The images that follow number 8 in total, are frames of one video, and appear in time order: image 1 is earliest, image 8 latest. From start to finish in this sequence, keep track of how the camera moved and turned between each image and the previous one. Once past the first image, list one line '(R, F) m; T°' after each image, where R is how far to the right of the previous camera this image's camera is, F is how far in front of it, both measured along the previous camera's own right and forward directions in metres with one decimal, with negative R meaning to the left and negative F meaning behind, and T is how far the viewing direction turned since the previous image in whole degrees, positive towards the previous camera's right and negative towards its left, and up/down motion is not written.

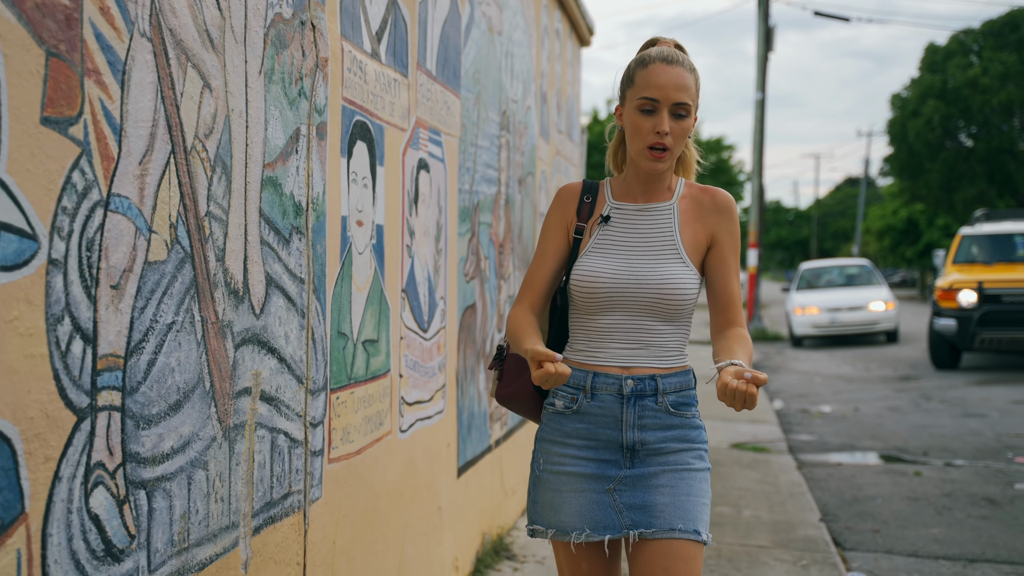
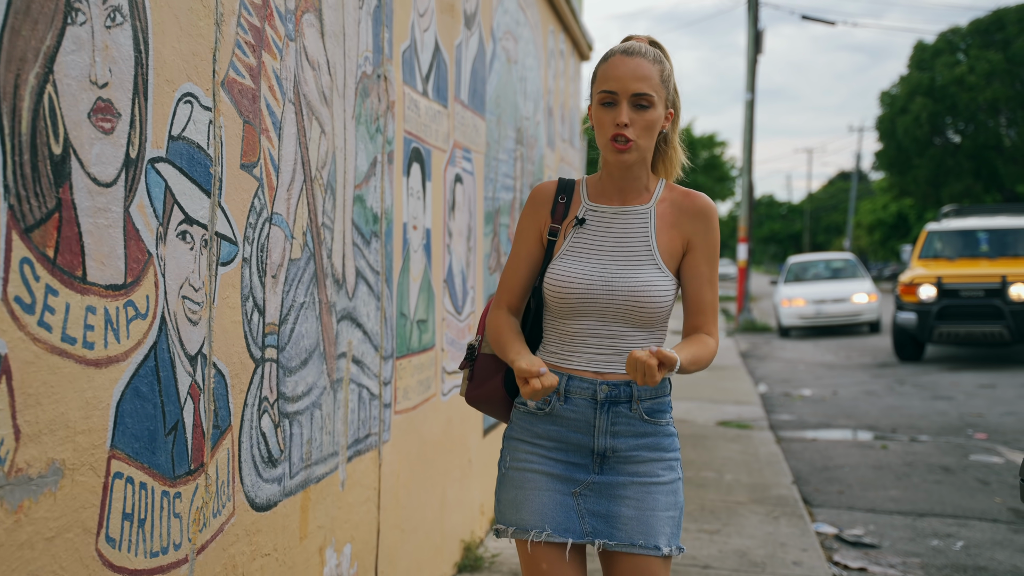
(-0.1, -0.8) m; 0°
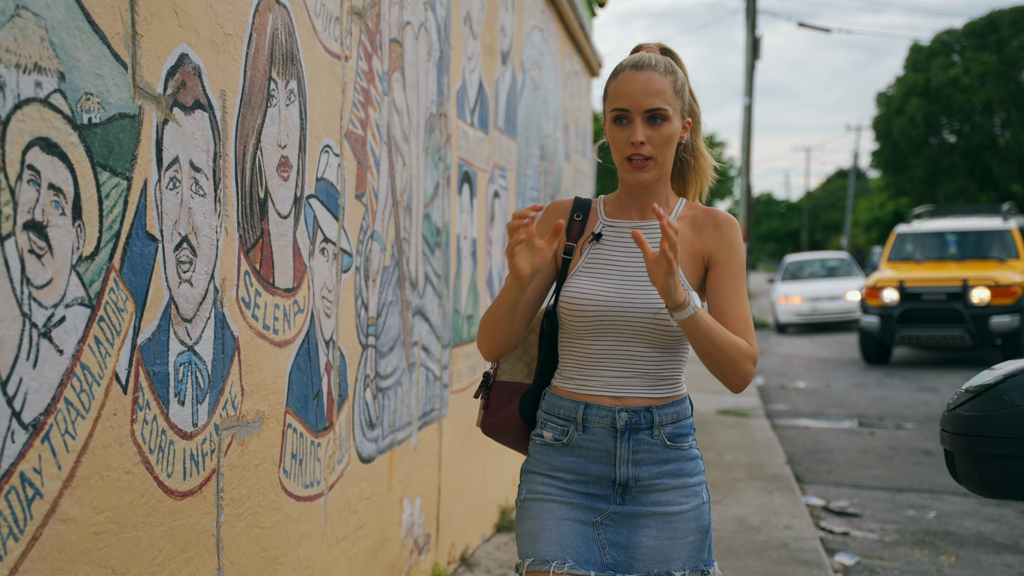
(-0.1, -0.7) m; 0°
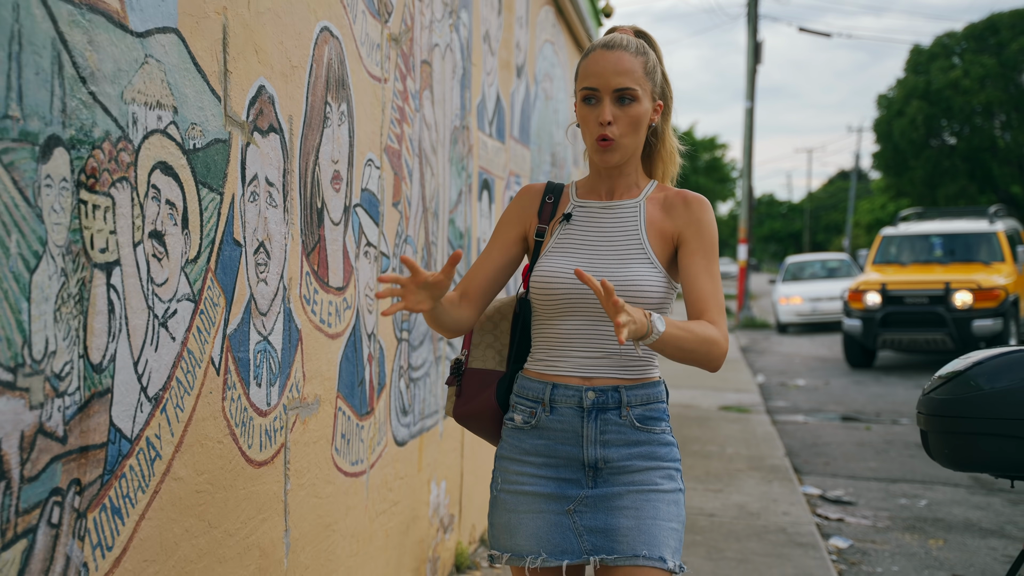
(-0.1, -0.3) m; 0°
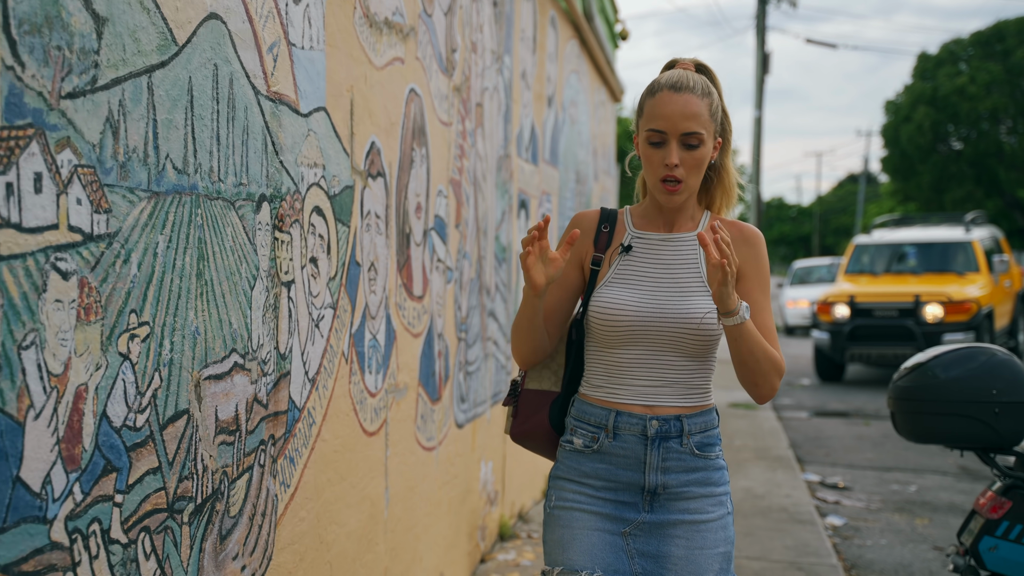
(-0.1, -0.6) m; 0°
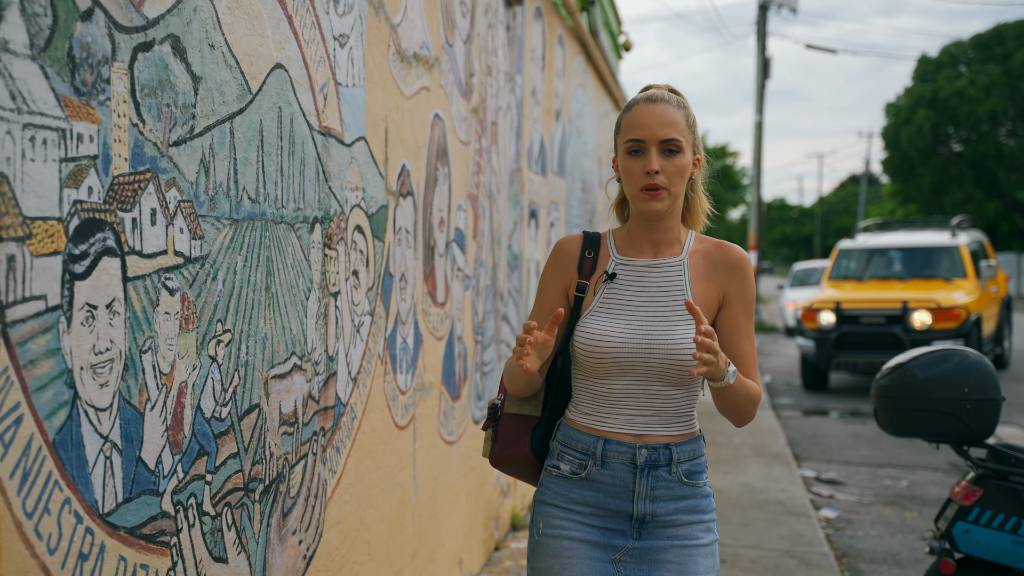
(0.0, -0.3) m; 0°
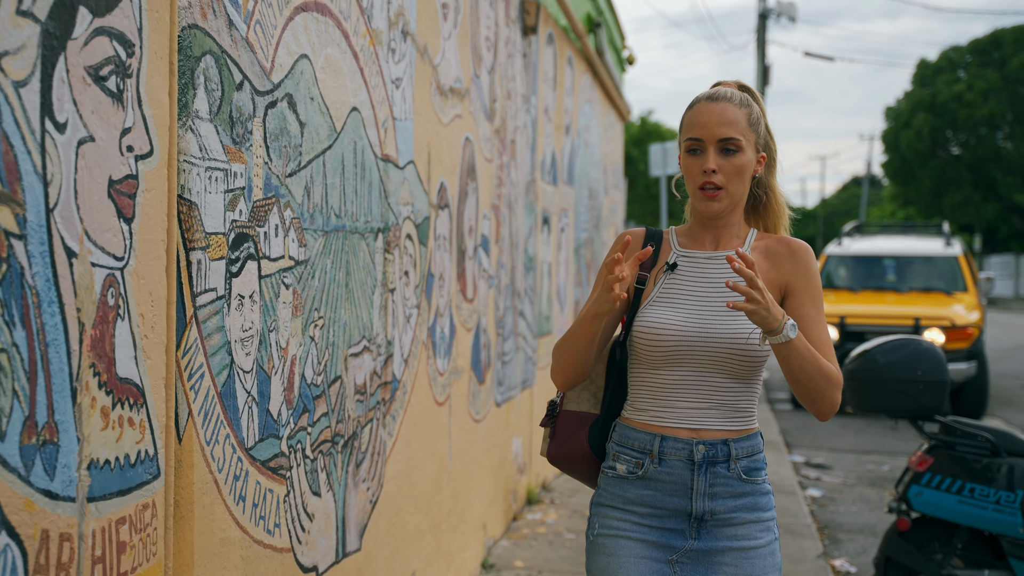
(-0.1, -0.6) m; 0°
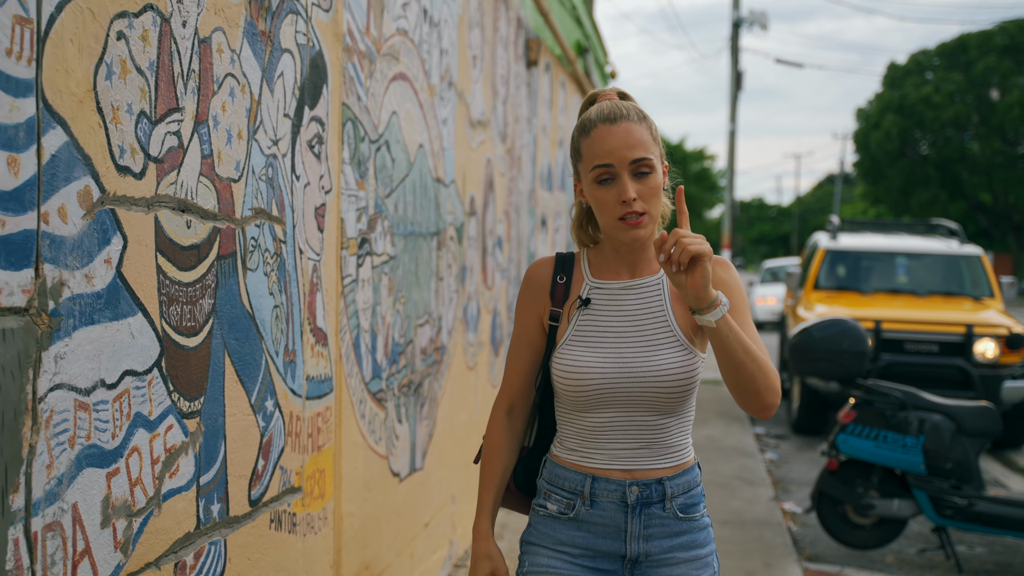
(-0.1, -1.0) m; +1°
